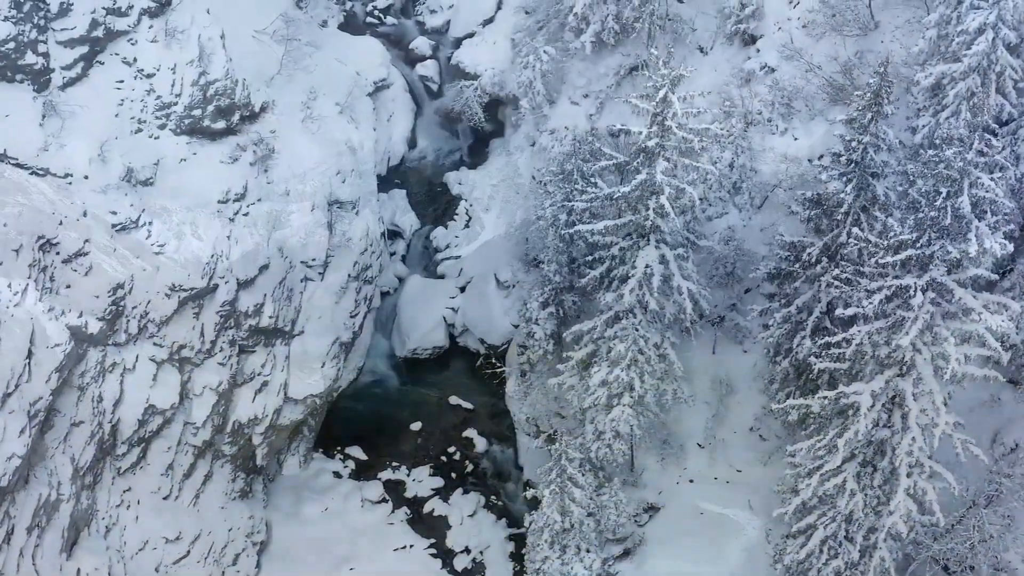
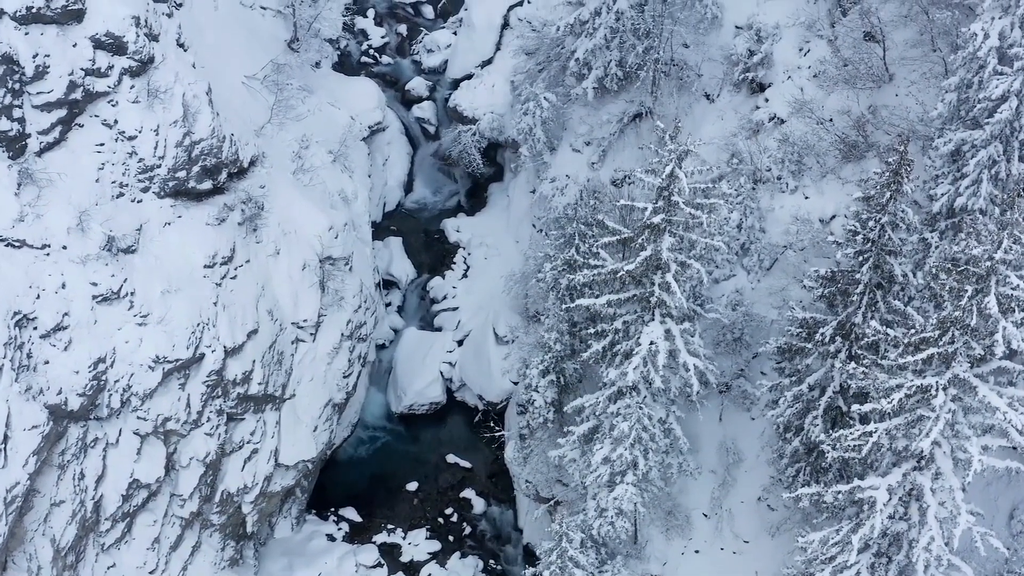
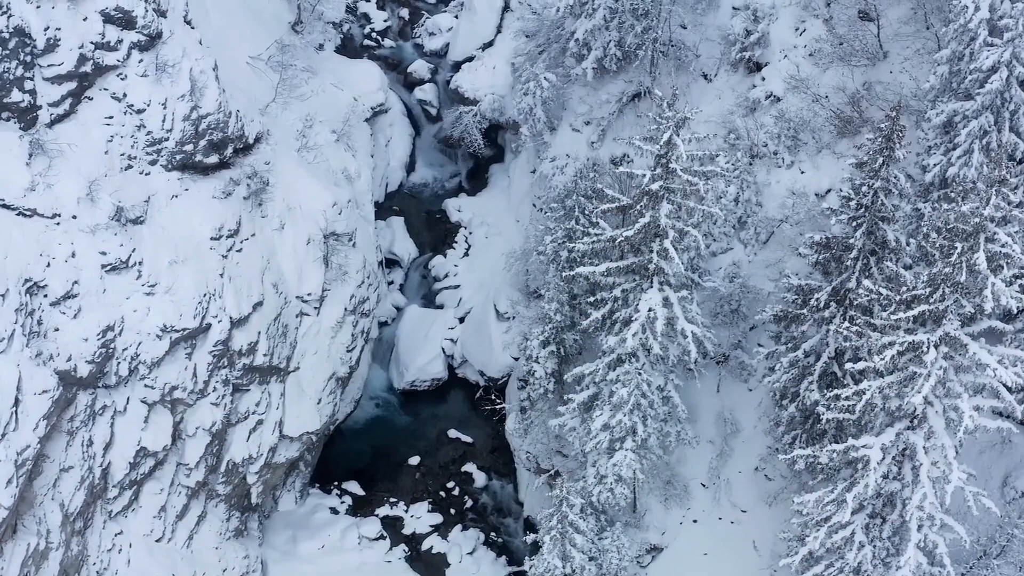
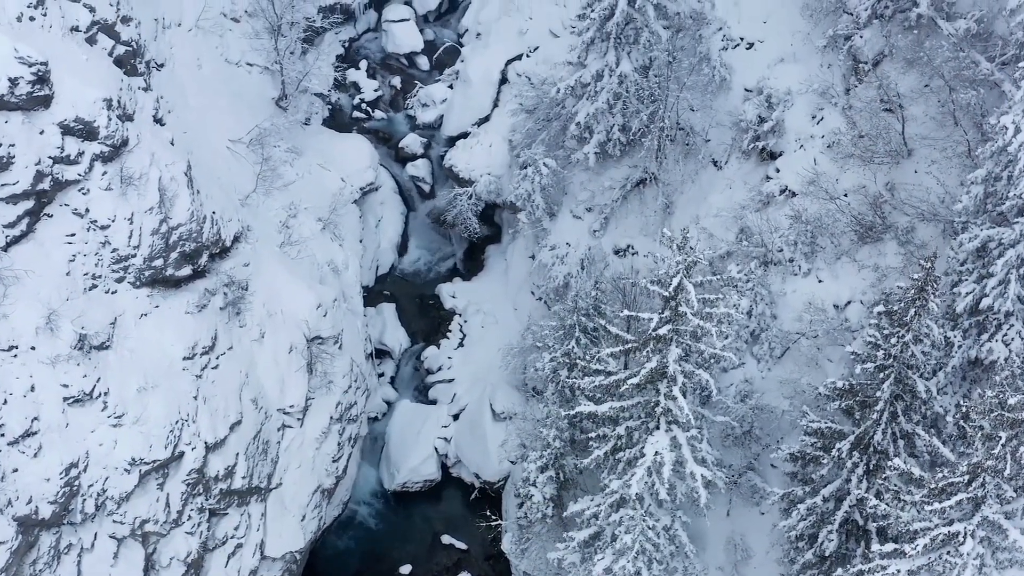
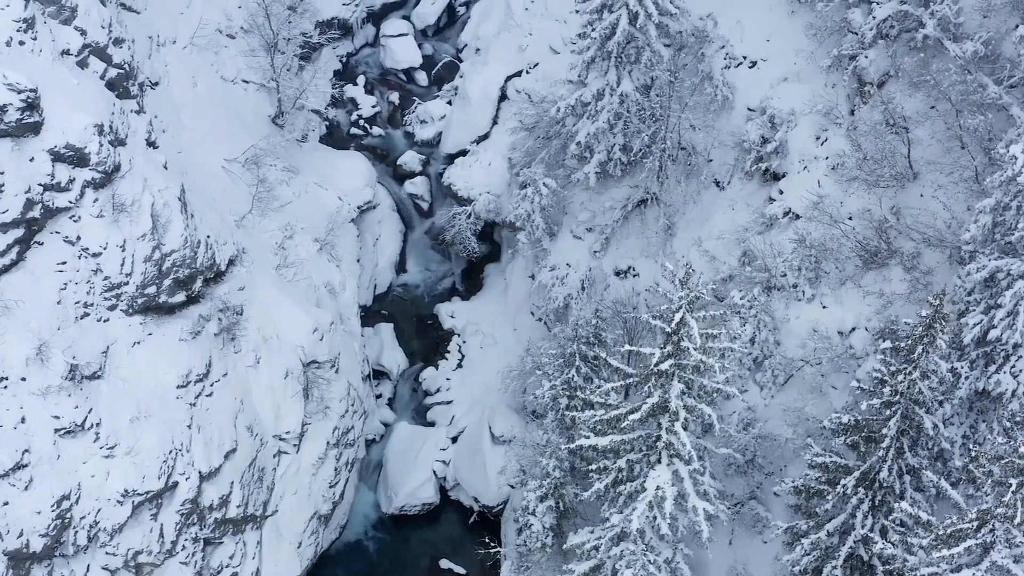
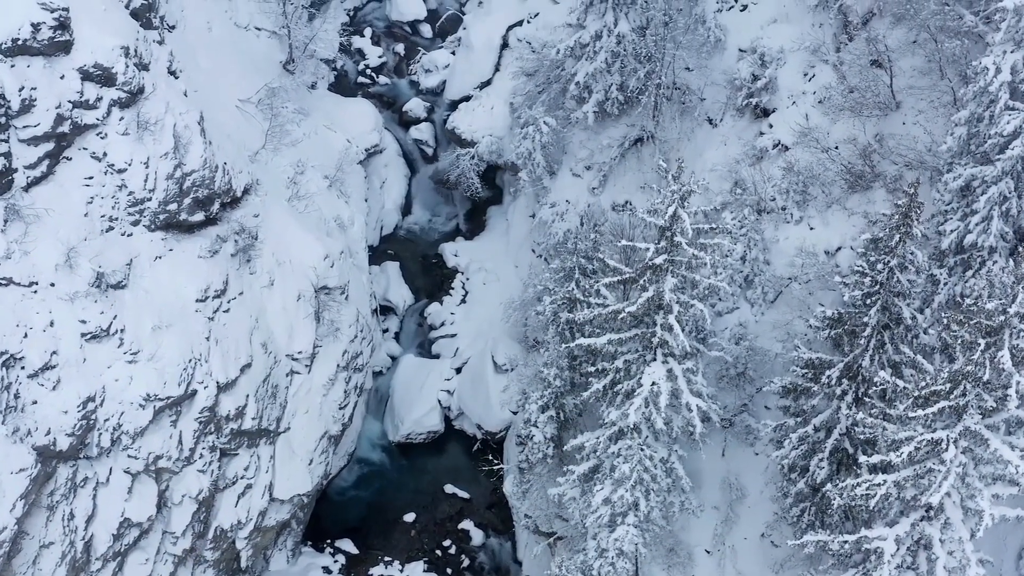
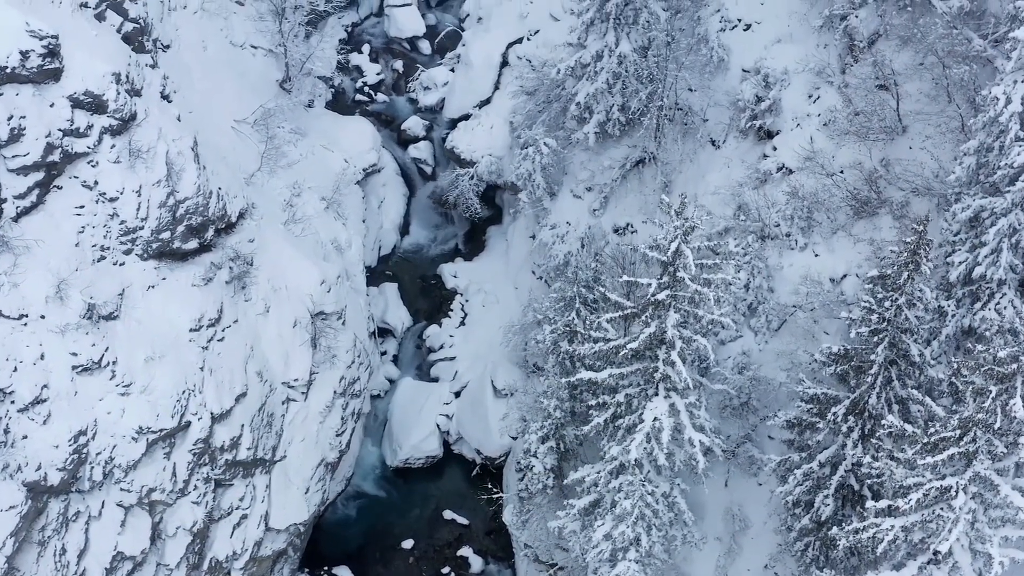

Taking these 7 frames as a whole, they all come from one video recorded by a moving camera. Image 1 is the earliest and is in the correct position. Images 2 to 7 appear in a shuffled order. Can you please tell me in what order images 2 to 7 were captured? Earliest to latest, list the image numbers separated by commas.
3, 2, 6, 7, 4, 5
